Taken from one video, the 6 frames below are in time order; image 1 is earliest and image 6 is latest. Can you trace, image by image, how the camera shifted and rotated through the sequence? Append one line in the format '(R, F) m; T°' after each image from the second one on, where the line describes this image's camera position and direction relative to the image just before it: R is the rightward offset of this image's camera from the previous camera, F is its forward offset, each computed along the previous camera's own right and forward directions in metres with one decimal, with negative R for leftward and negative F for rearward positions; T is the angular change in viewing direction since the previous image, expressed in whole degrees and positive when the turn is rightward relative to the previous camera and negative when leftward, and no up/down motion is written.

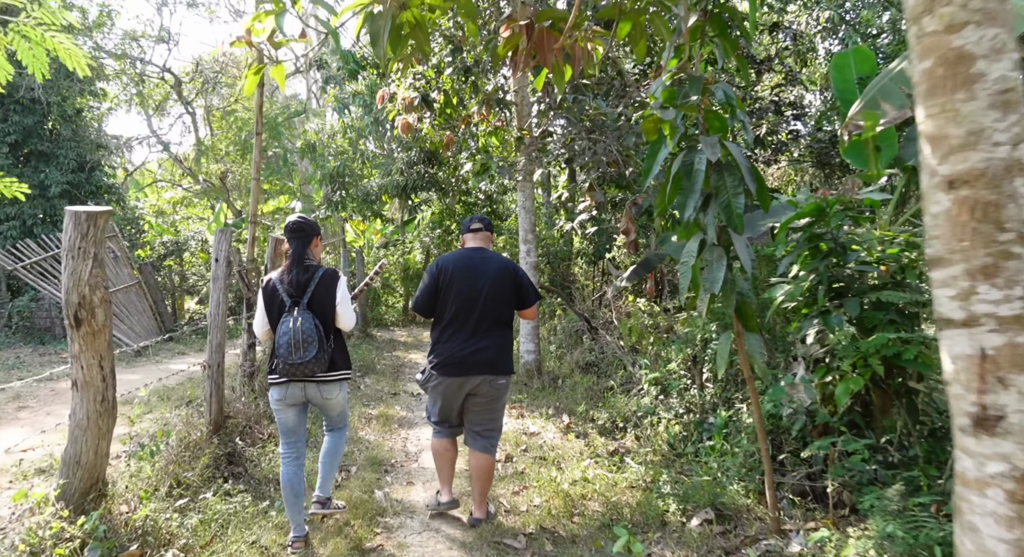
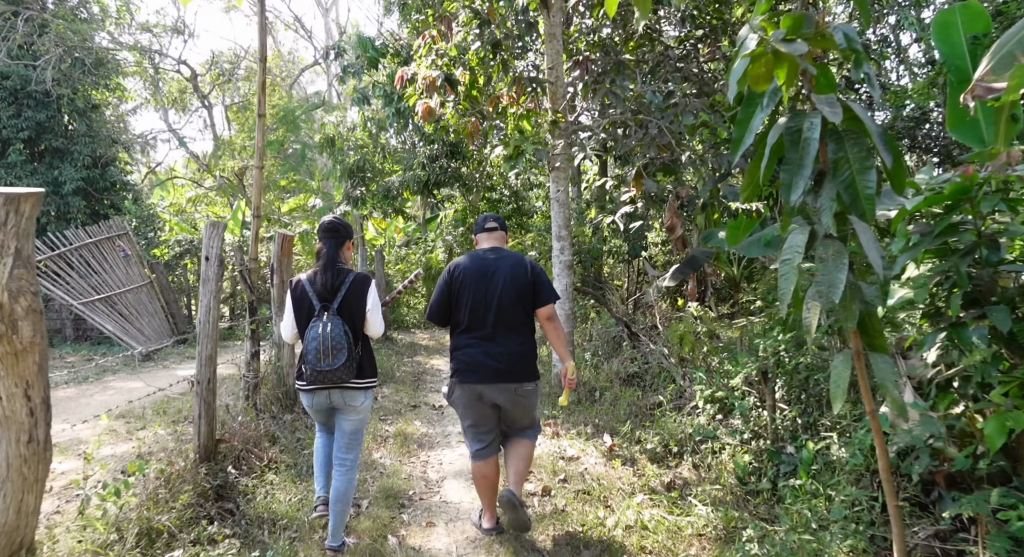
(-0.1, +0.6) m; -2°
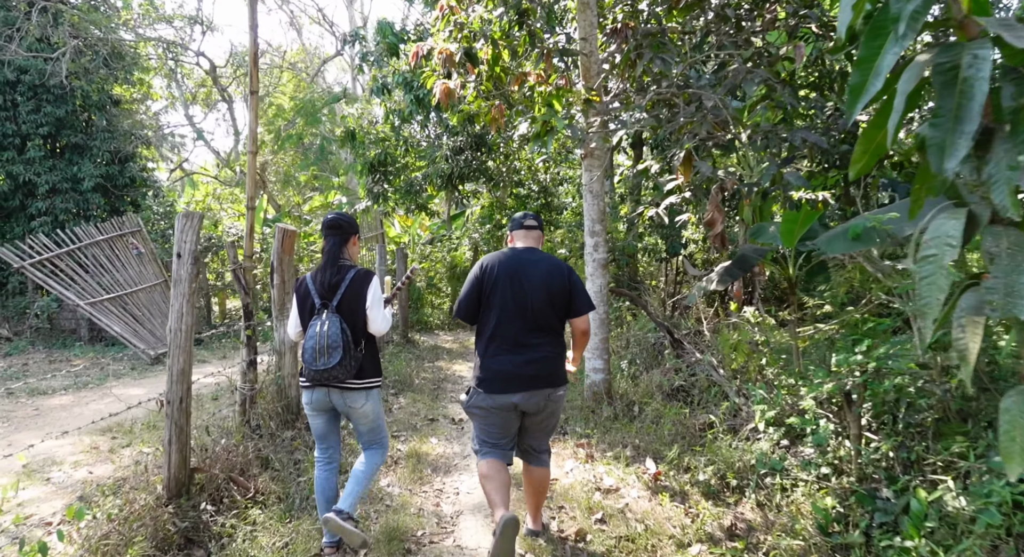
(0.0, +0.6) m; -3°
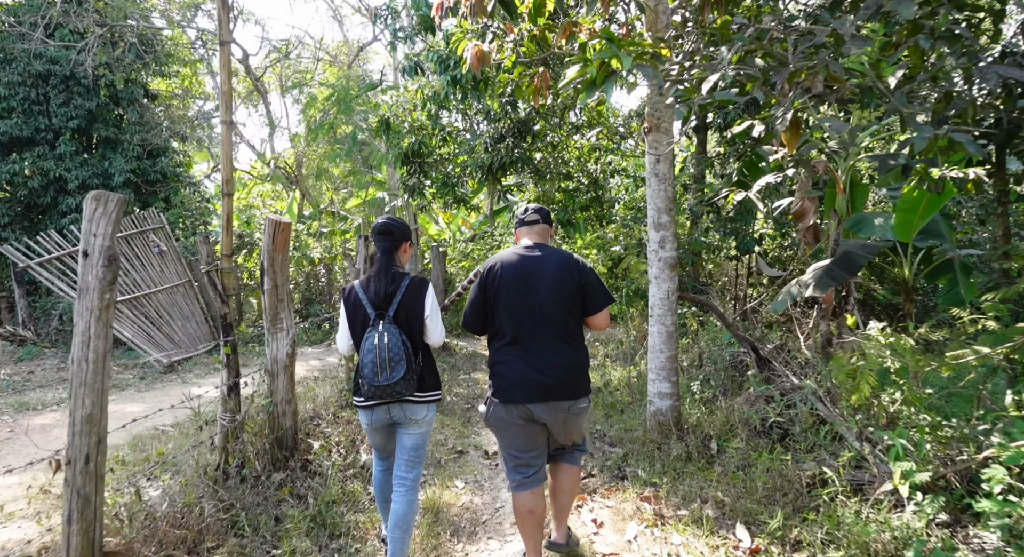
(0.0, +0.9) m; -5°
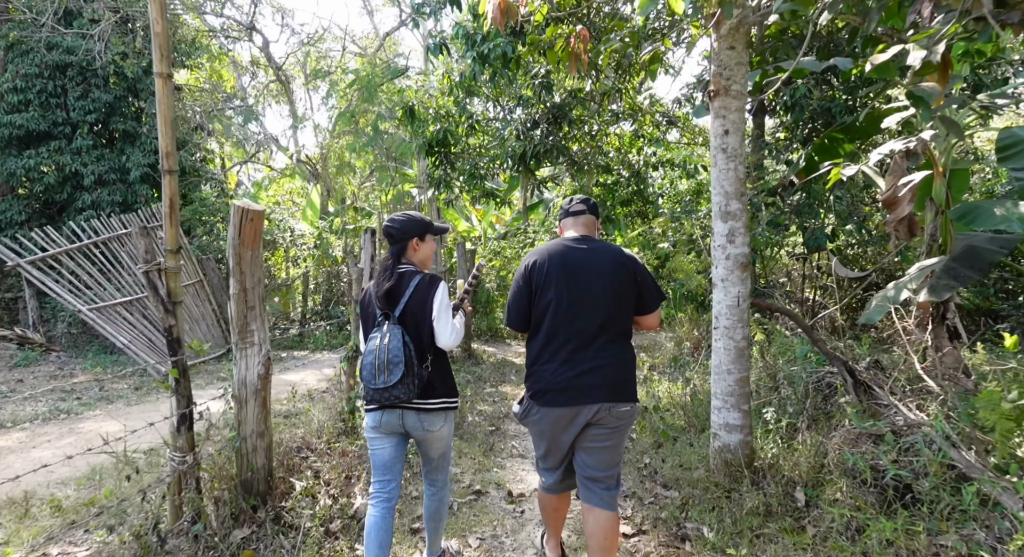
(0.0, +0.8) m; -4°
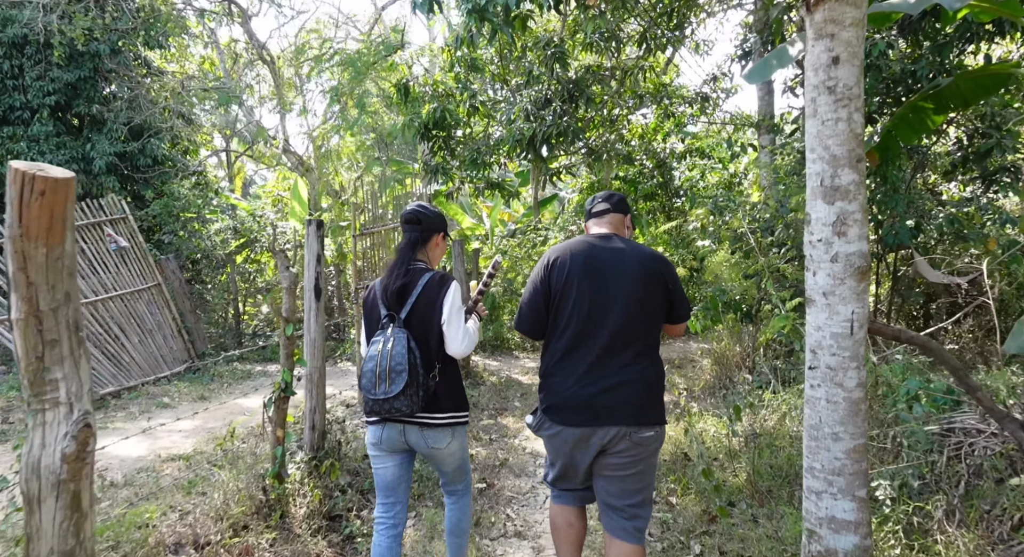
(+0.1, +1.2) m; -2°
